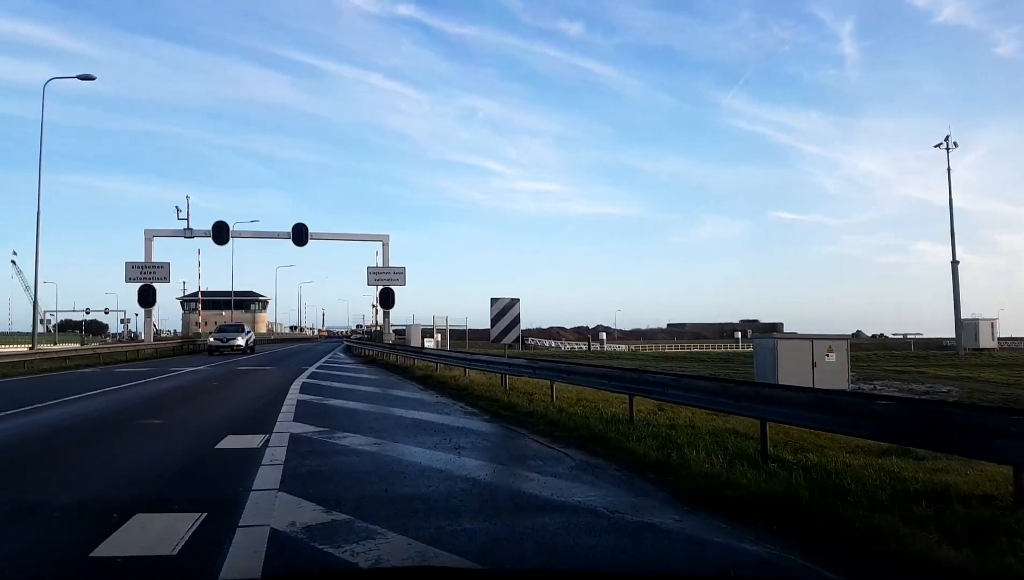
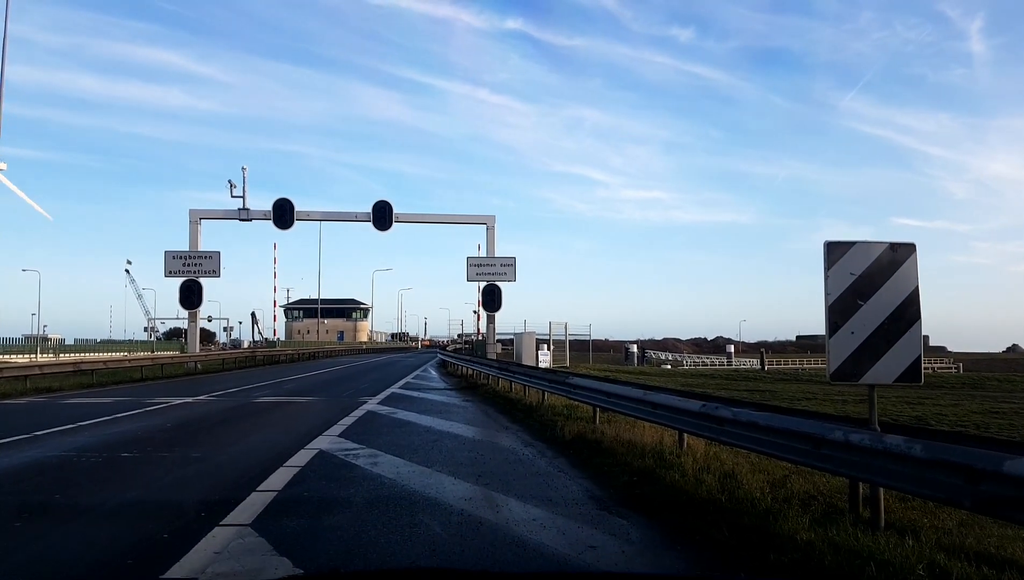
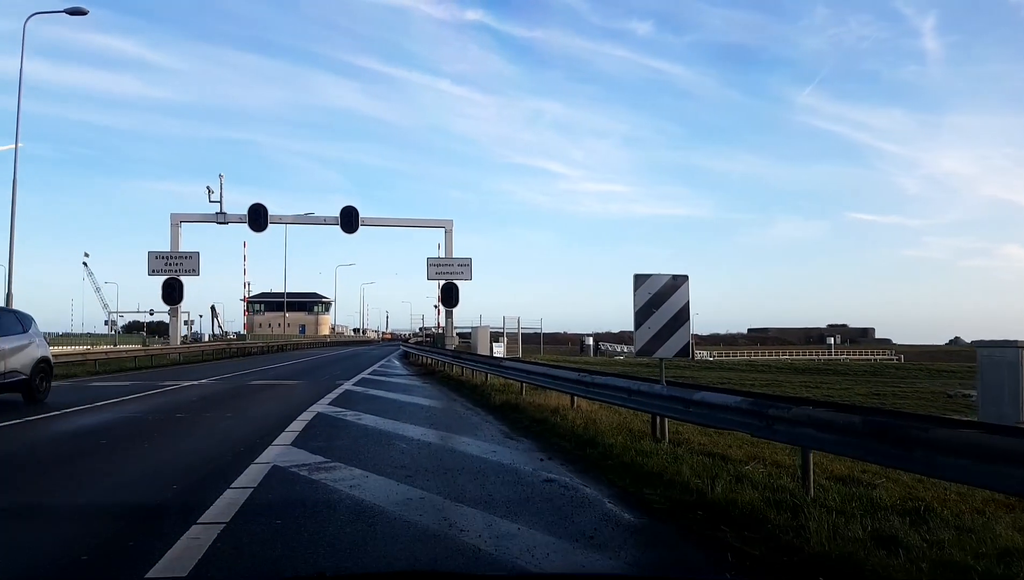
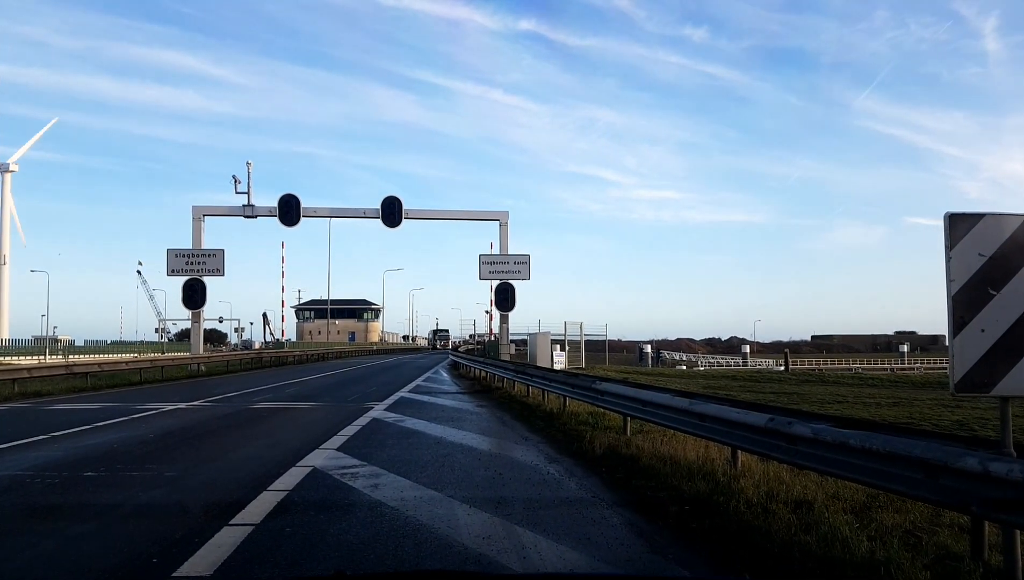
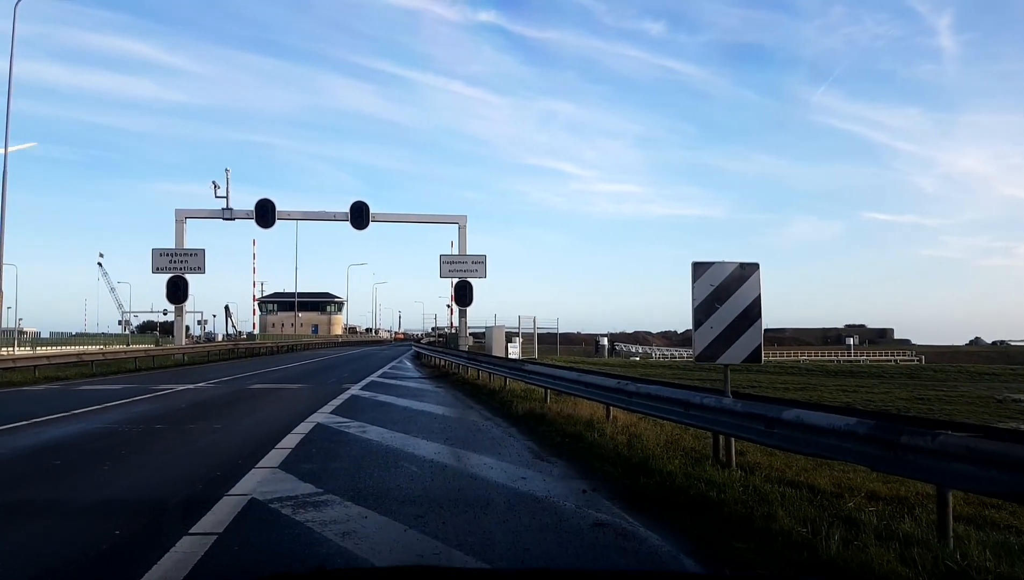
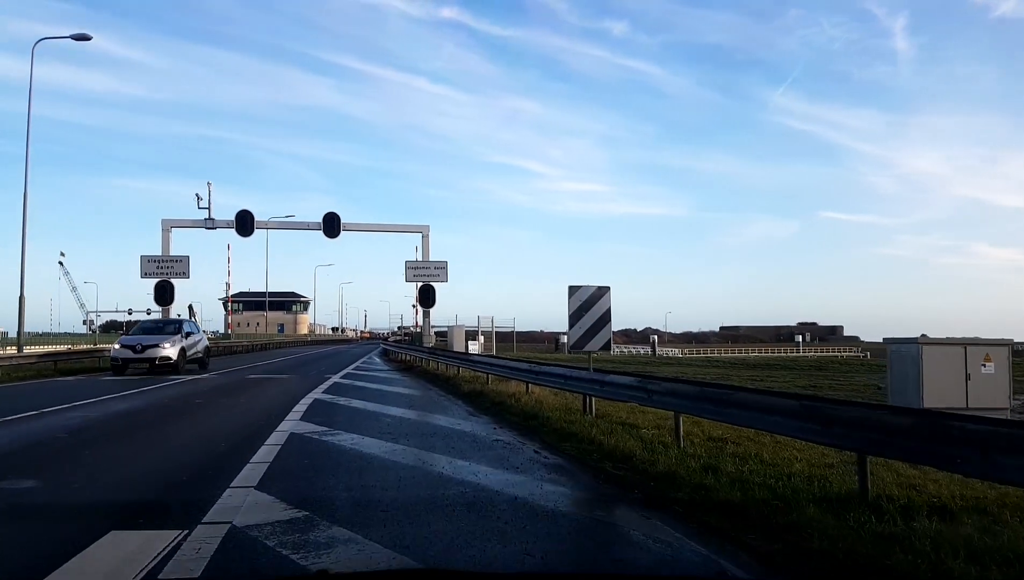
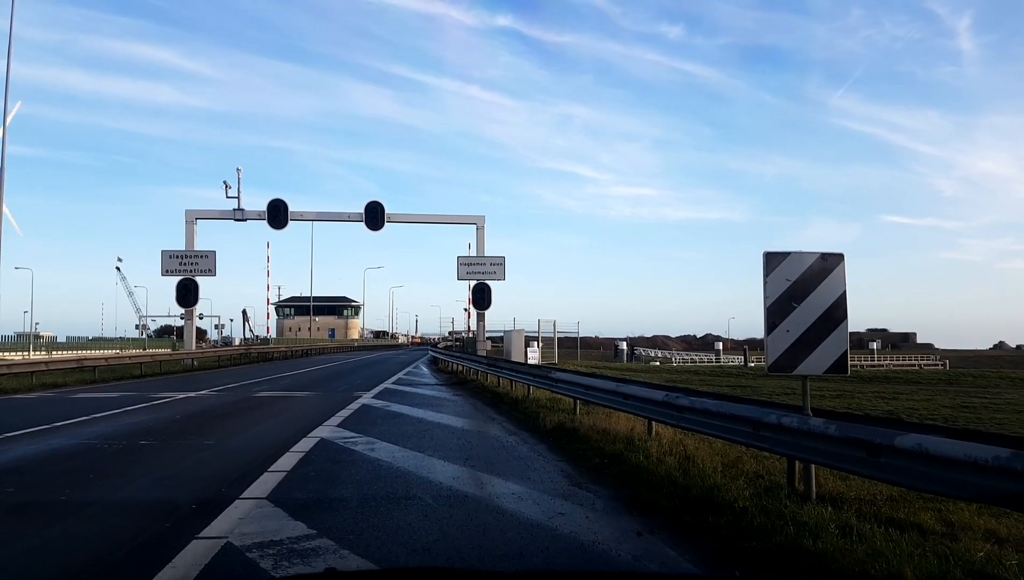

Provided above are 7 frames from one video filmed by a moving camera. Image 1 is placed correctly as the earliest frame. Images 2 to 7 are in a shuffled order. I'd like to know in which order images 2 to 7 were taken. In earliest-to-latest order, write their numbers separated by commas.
6, 3, 5, 7, 2, 4
